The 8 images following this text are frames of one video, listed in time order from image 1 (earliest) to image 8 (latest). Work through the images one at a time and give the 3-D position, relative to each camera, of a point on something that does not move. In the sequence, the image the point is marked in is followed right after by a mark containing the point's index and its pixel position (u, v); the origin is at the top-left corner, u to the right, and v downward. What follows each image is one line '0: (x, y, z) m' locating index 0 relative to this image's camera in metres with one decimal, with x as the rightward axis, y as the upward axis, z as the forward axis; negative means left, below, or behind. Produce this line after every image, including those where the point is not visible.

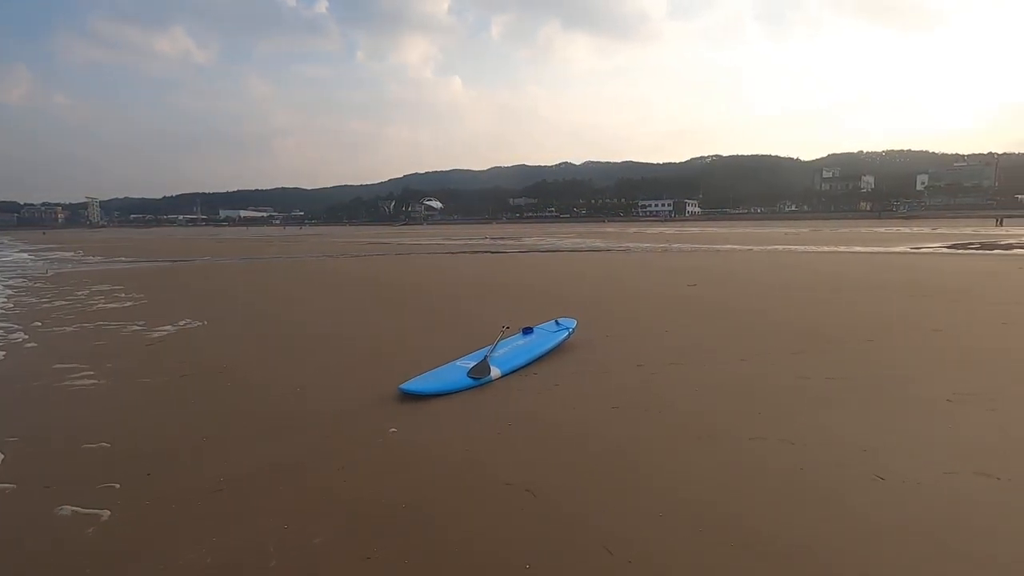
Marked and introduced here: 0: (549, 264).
0: (-0.4, +0.7, +22.2) m
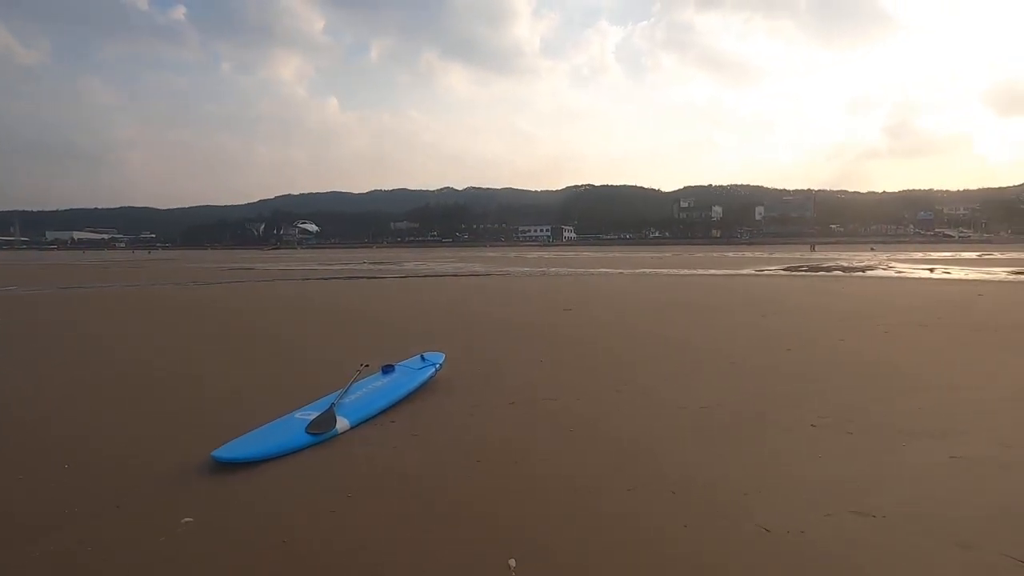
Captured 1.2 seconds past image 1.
0: (+0.4, -0.2, +20.9) m
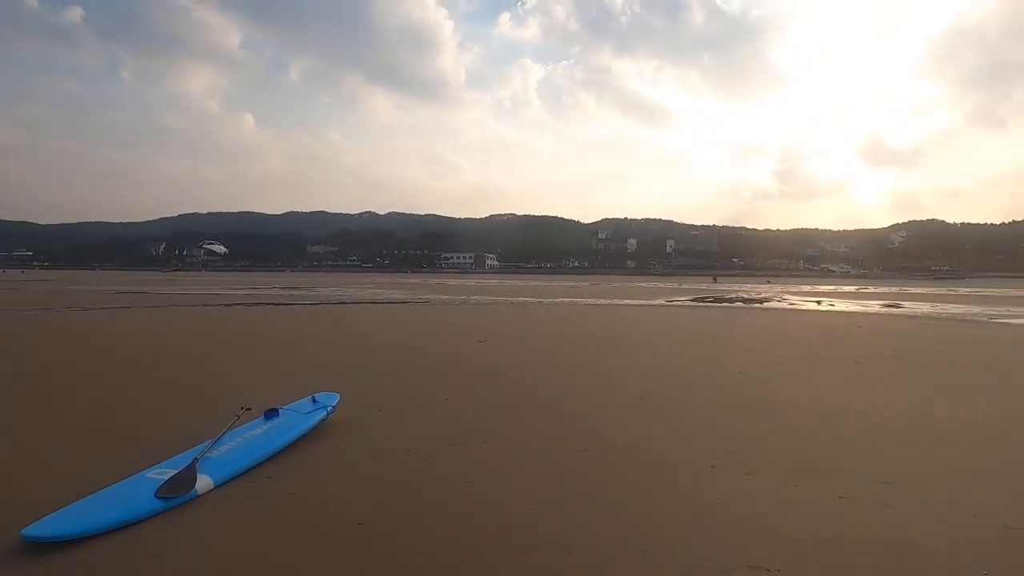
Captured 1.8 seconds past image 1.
0: (-2.4, -1.1, +20.5) m
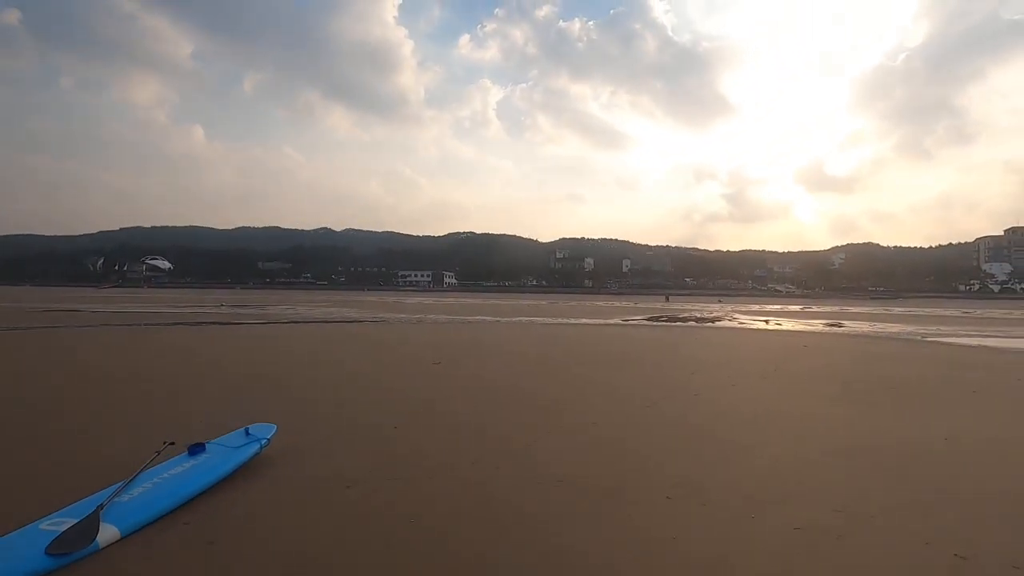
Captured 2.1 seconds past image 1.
0: (+1.4, -1.7, +19.8) m
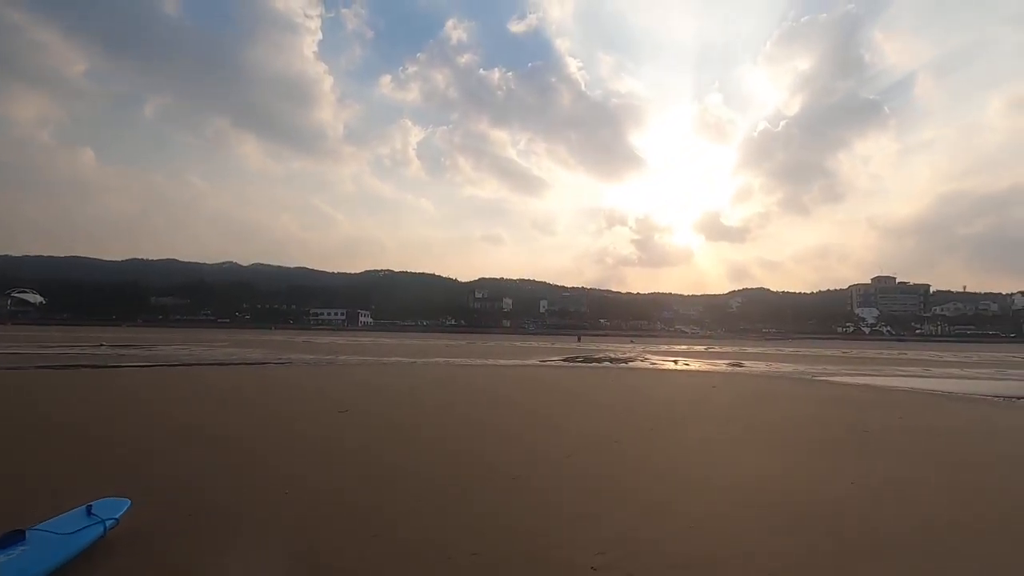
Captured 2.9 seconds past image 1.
0: (-1.1, -2.9, +19.2) m
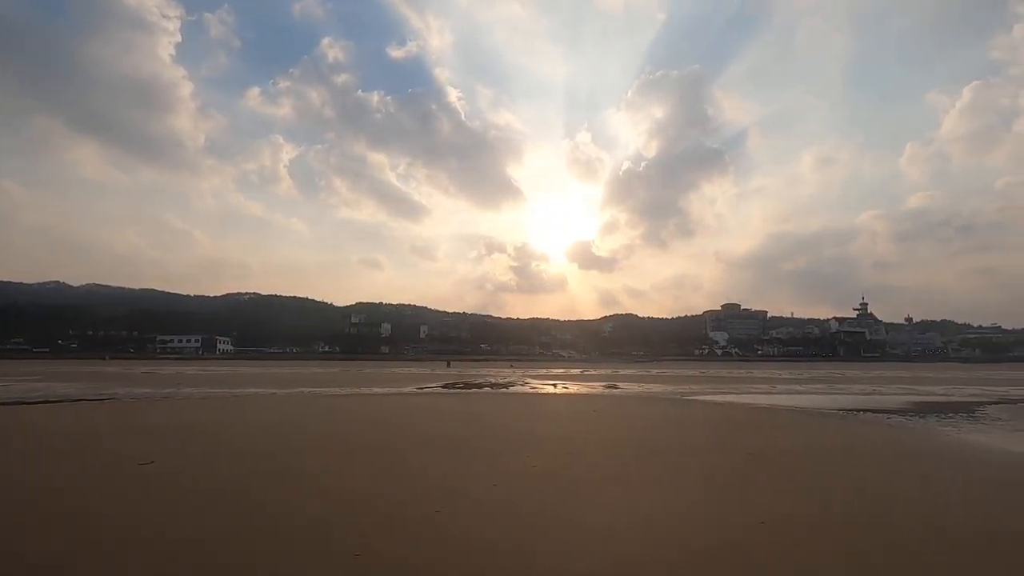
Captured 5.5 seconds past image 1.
0: (-4.4, -3.5, +17.5) m
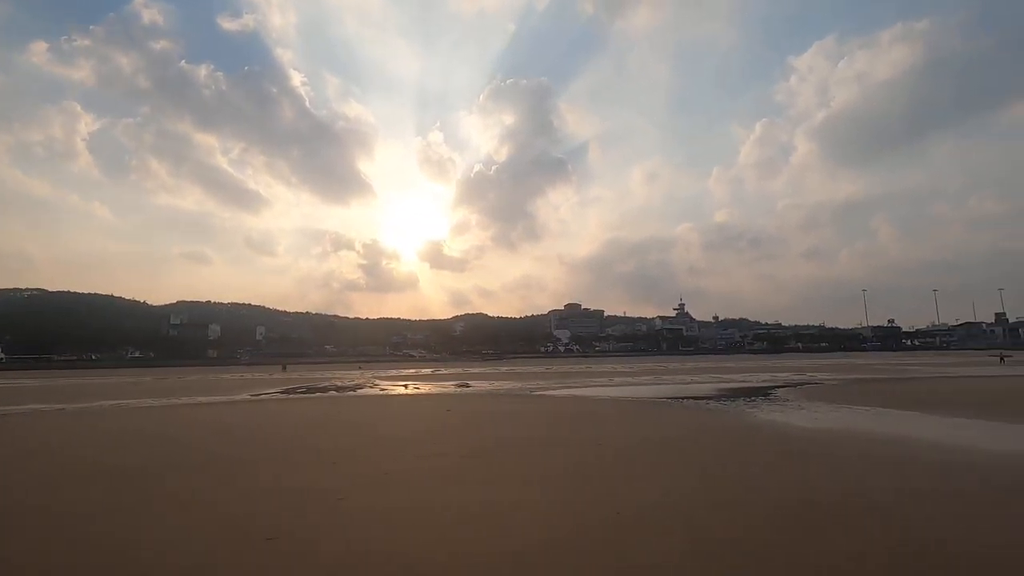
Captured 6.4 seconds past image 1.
0: (-8.4, -3.8, +17.8) m
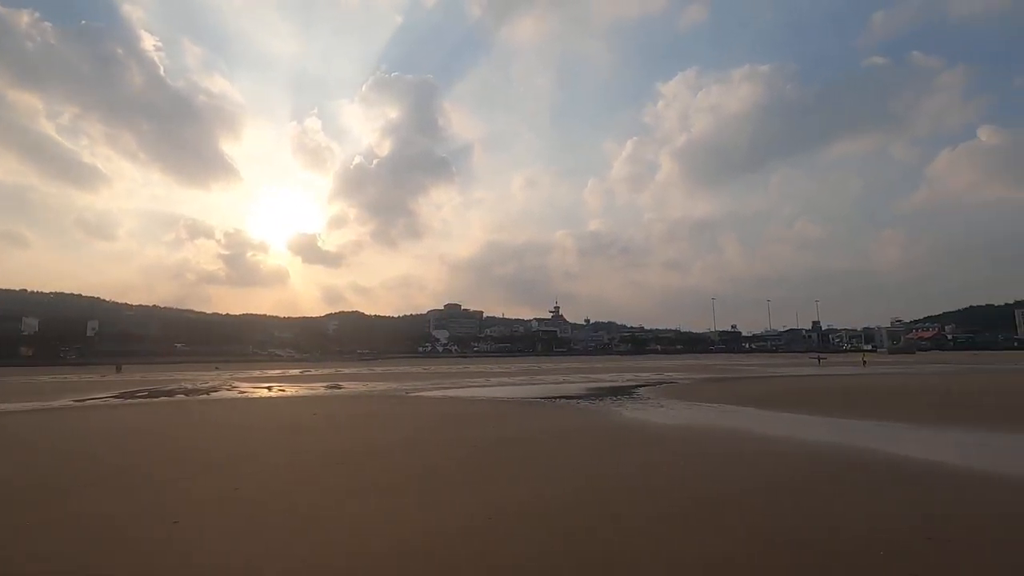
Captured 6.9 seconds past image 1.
0: (-11.8, -3.5, +15.3) m
